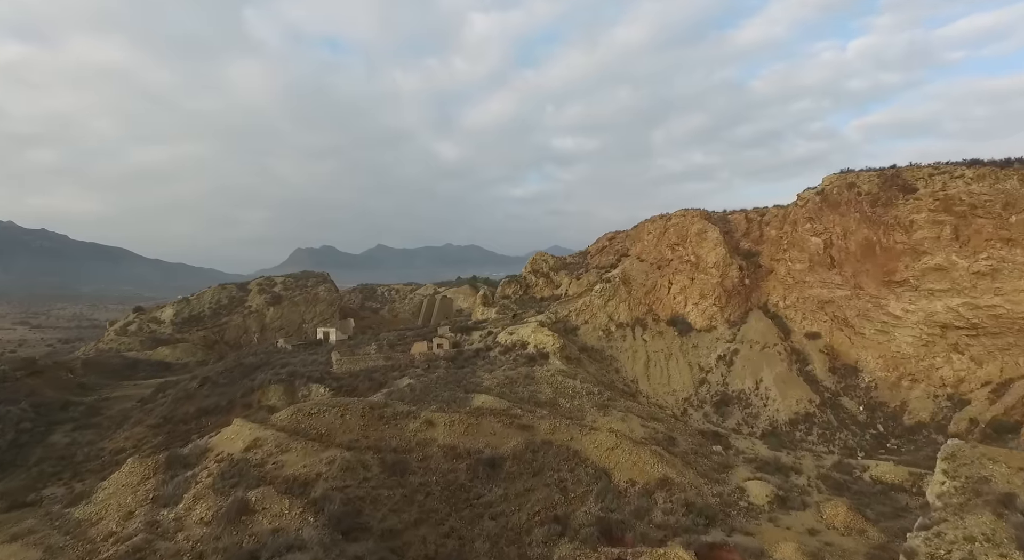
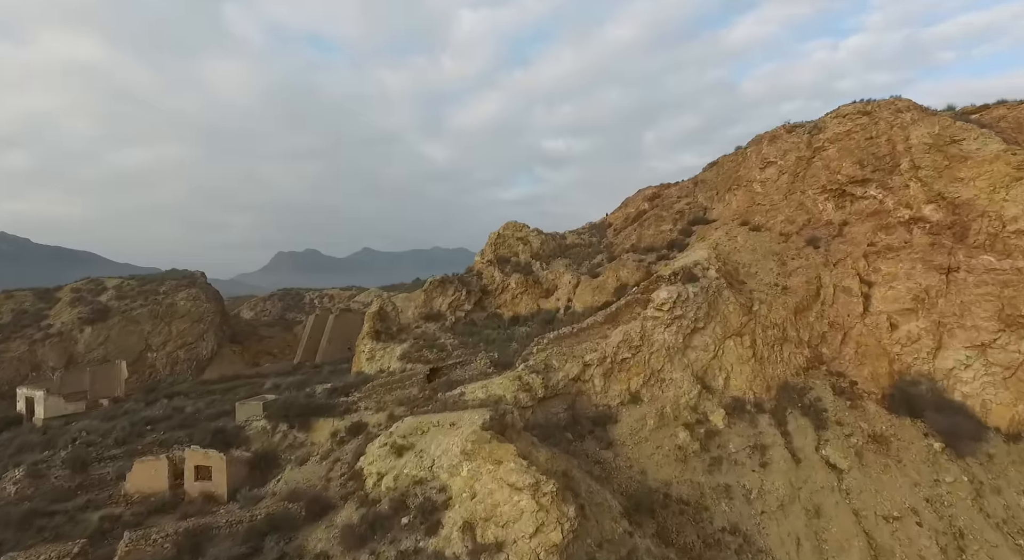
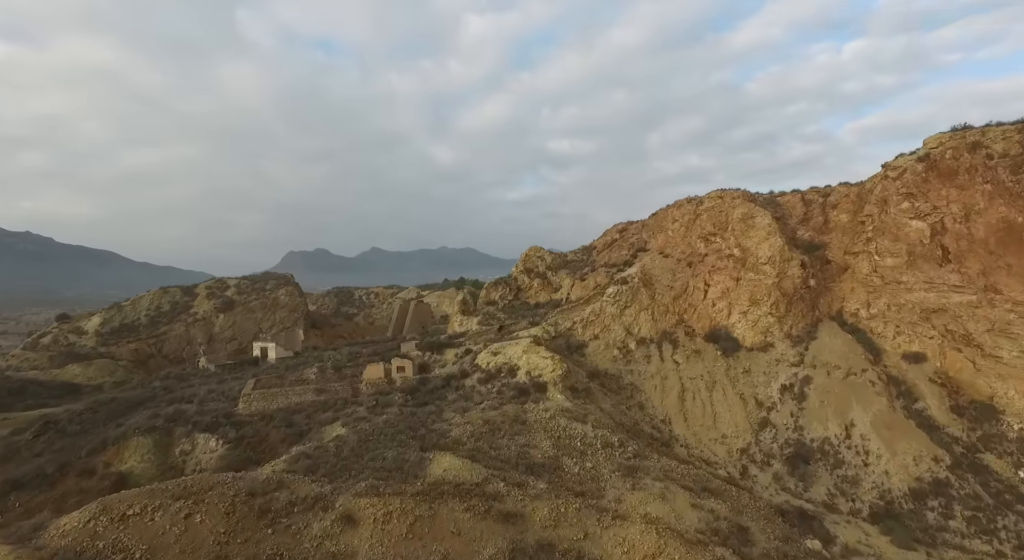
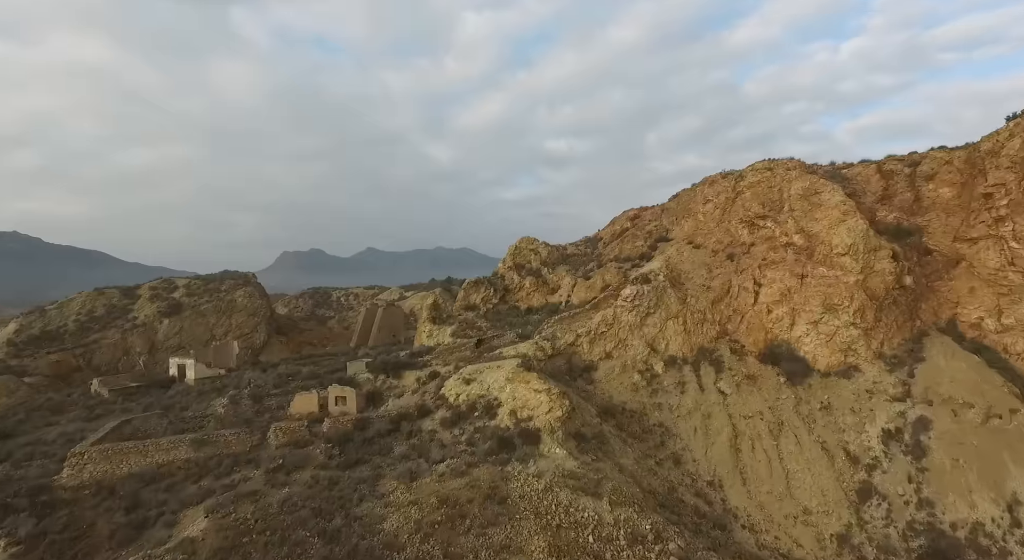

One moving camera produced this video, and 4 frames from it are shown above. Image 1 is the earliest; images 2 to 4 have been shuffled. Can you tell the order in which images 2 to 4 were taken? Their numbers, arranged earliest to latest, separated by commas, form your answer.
3, 4, 2
